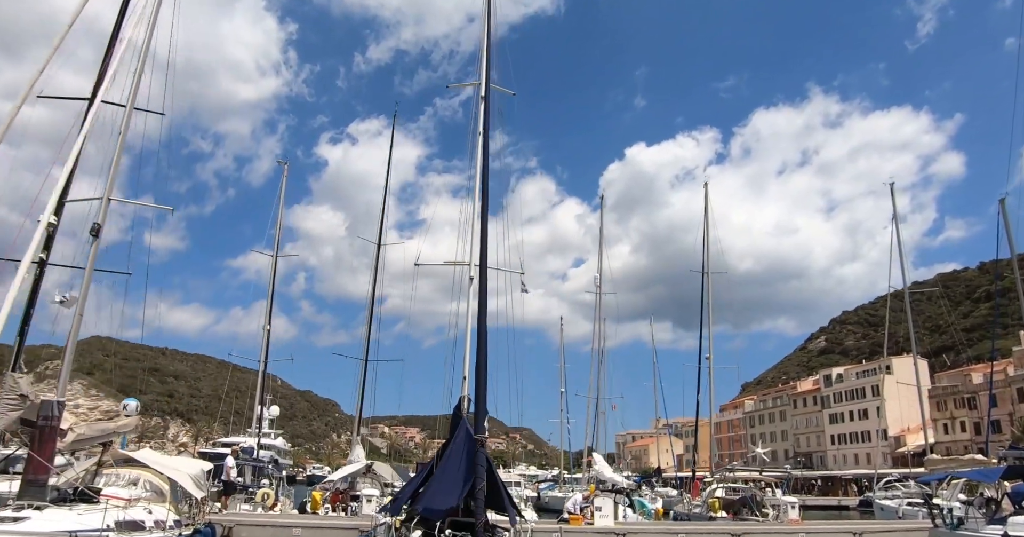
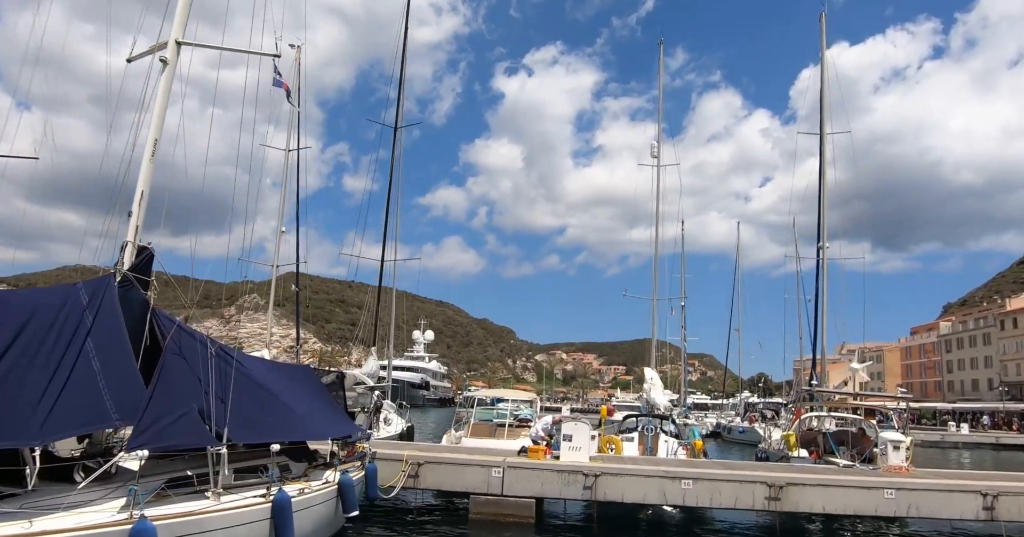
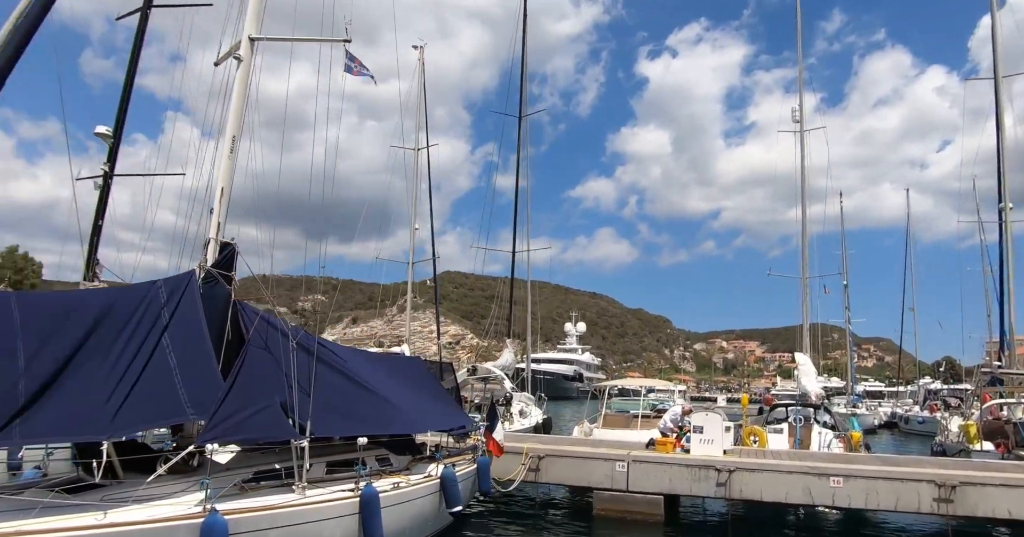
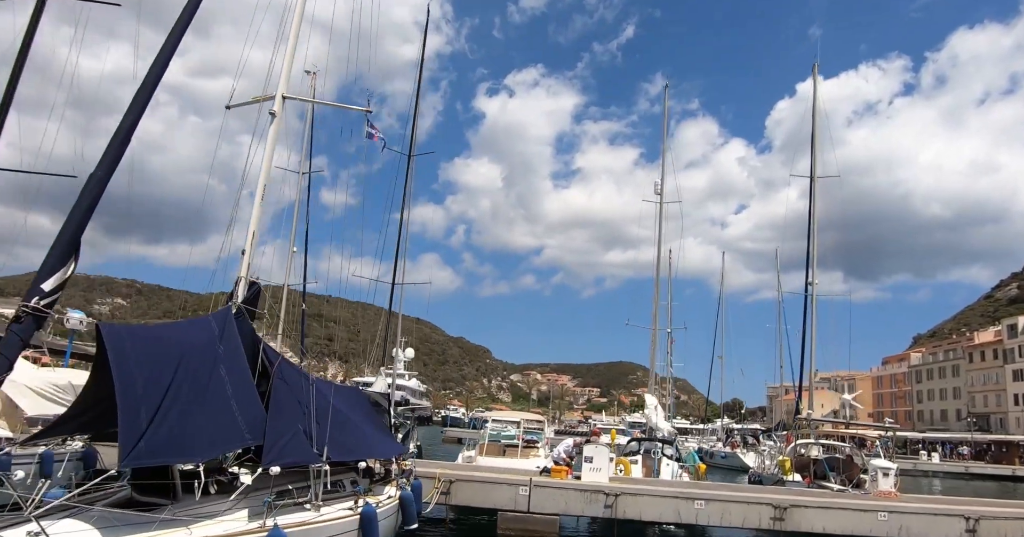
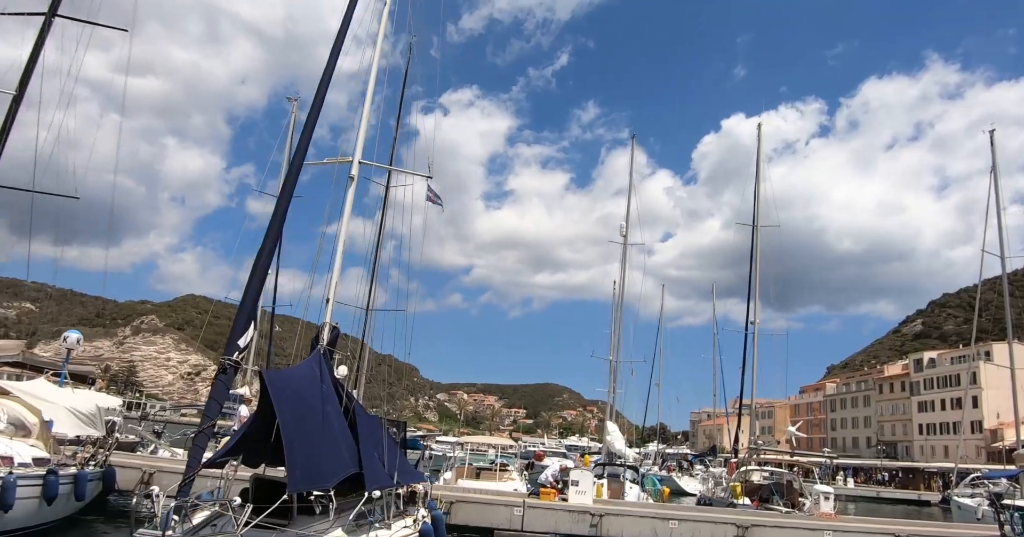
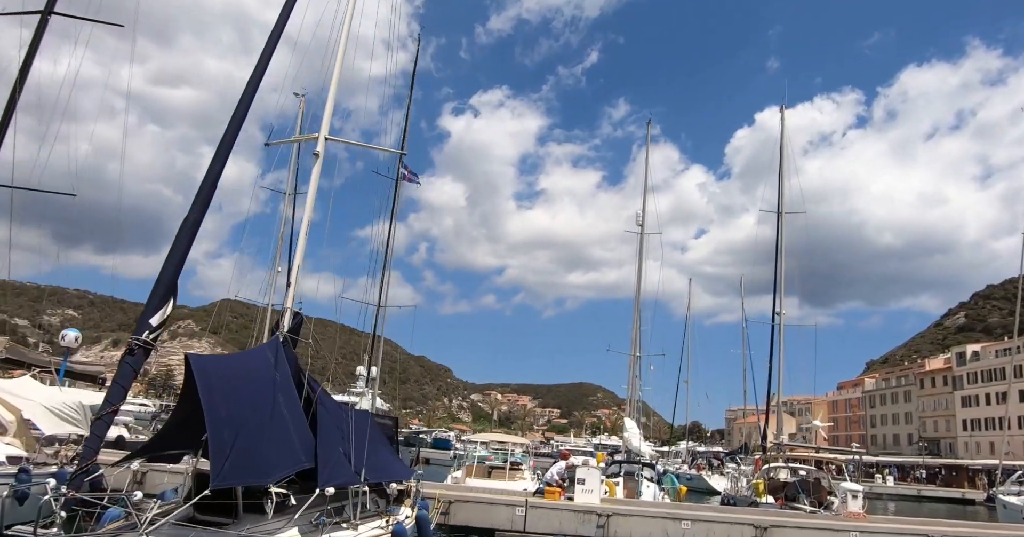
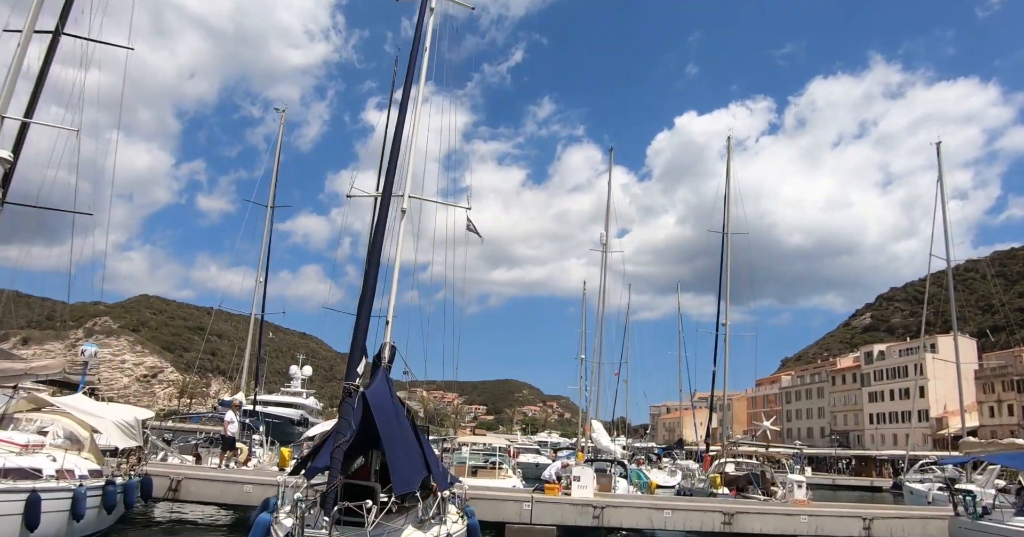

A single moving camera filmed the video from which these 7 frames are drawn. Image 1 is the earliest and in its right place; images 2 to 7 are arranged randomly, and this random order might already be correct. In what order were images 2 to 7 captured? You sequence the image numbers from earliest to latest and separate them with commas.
7, 5, 6, 4, 2, 3
